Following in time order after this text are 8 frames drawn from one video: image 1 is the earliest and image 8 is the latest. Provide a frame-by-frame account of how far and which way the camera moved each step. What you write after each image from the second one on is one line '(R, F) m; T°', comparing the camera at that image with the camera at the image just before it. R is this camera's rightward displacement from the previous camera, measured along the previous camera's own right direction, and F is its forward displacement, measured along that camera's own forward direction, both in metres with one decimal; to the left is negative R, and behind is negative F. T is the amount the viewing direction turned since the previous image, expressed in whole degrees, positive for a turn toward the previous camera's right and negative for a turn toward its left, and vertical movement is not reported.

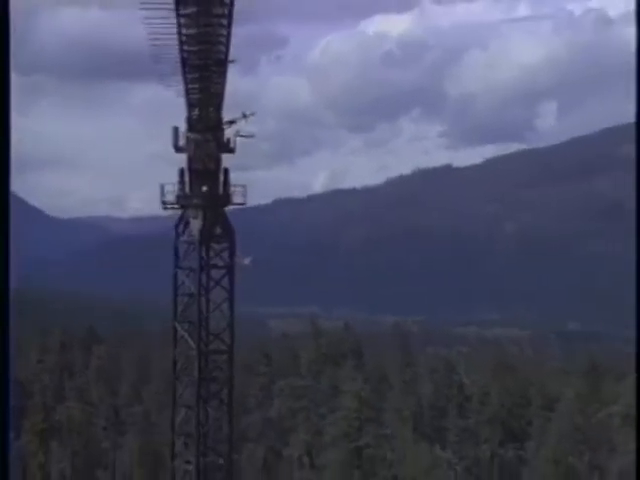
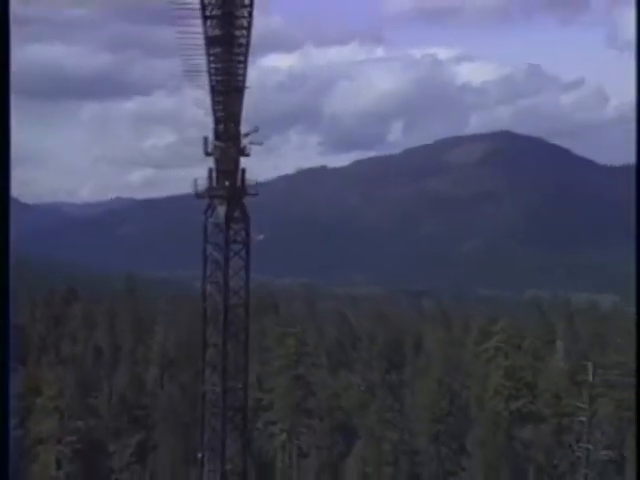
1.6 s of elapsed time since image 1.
(+0.2, -0.4) m; -5°
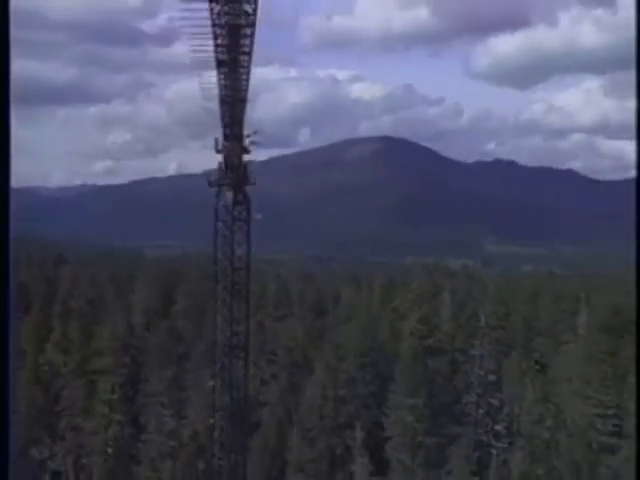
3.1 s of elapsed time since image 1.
(-0.4, -0.5) m; +11°
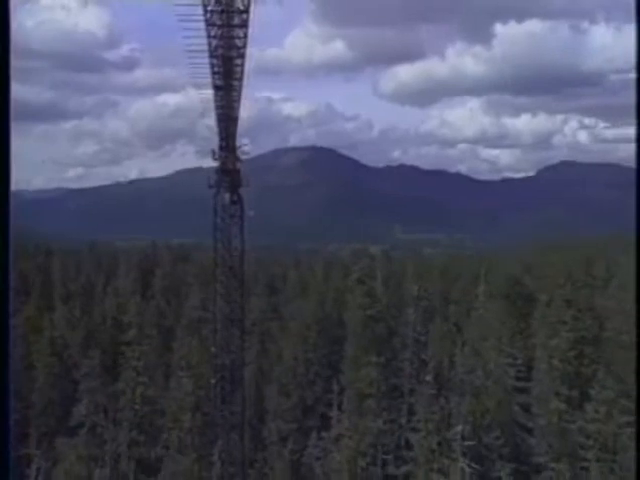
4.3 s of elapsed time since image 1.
(-0.4, -0.5) m; +10°
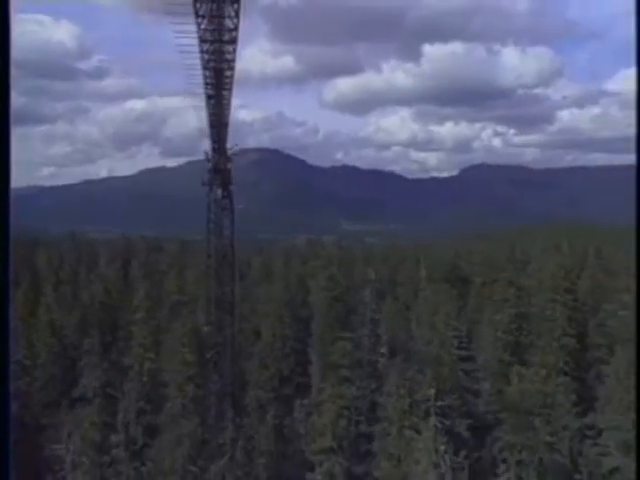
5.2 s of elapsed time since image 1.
(-0.3, -0.4) m; +6°
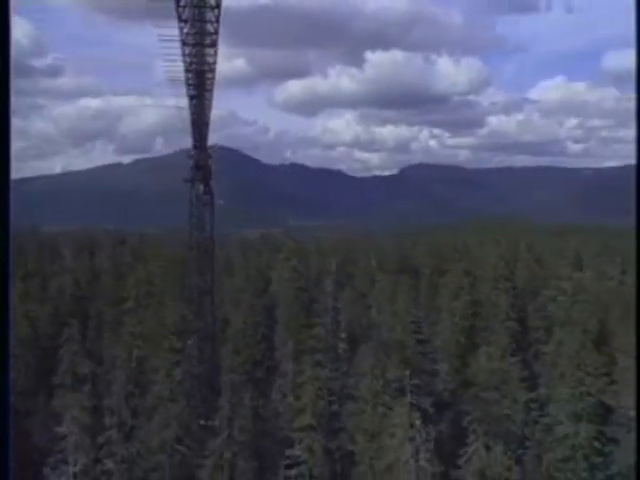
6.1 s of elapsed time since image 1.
(+0.1, -0.2) m; -1°
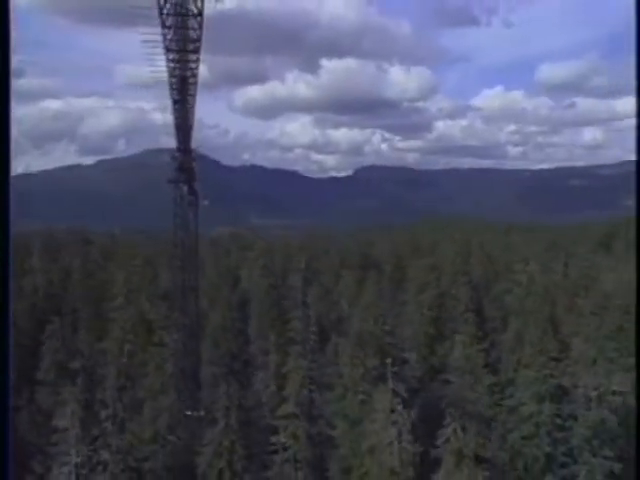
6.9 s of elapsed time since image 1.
(+0.1, -0.2) m; -1°
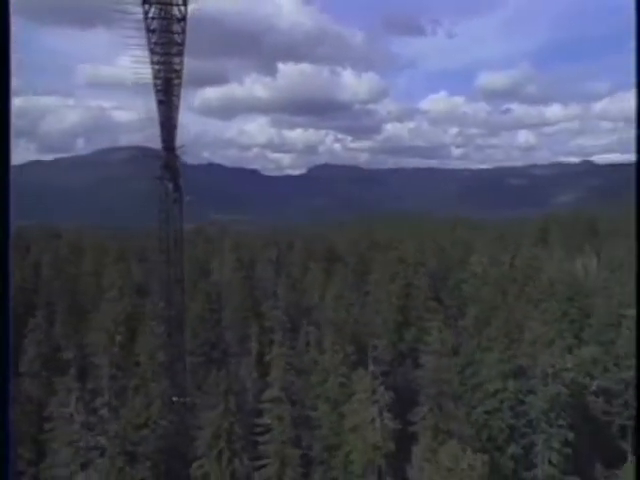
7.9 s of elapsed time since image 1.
(+0.1, -0.1) m; -2°
